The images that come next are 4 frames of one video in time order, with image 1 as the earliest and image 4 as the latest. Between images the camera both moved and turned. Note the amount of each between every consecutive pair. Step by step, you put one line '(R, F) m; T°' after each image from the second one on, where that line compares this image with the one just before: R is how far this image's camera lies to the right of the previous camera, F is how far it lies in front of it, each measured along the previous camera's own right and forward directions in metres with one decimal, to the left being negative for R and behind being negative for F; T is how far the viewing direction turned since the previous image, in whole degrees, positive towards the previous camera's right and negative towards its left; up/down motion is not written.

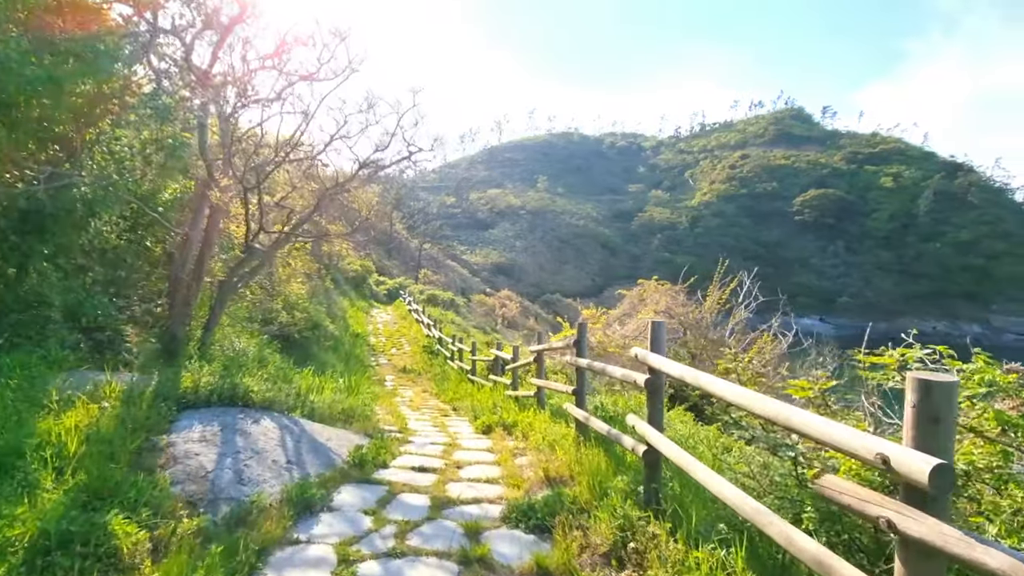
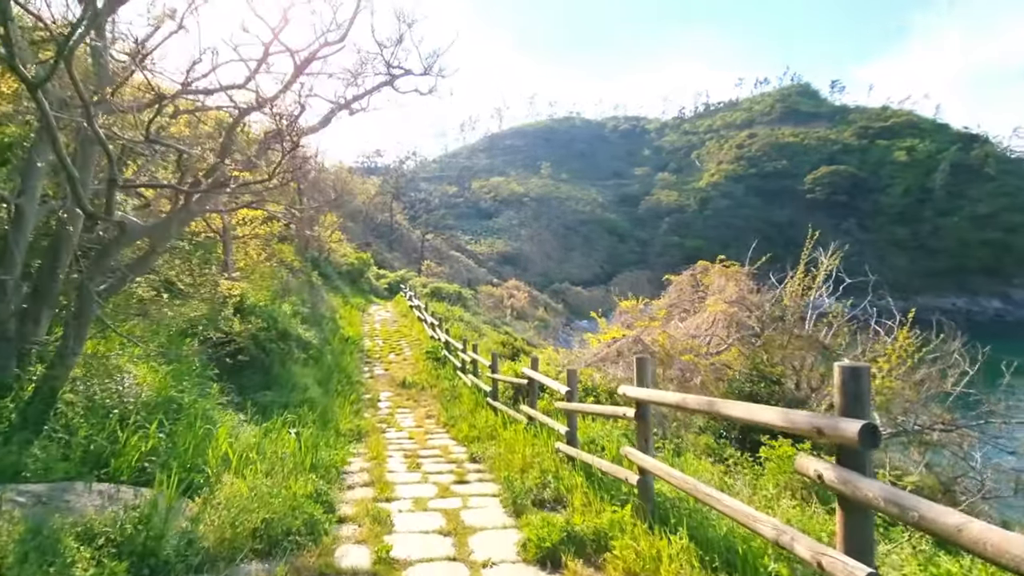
(-0.4, +2.5) m; -1°
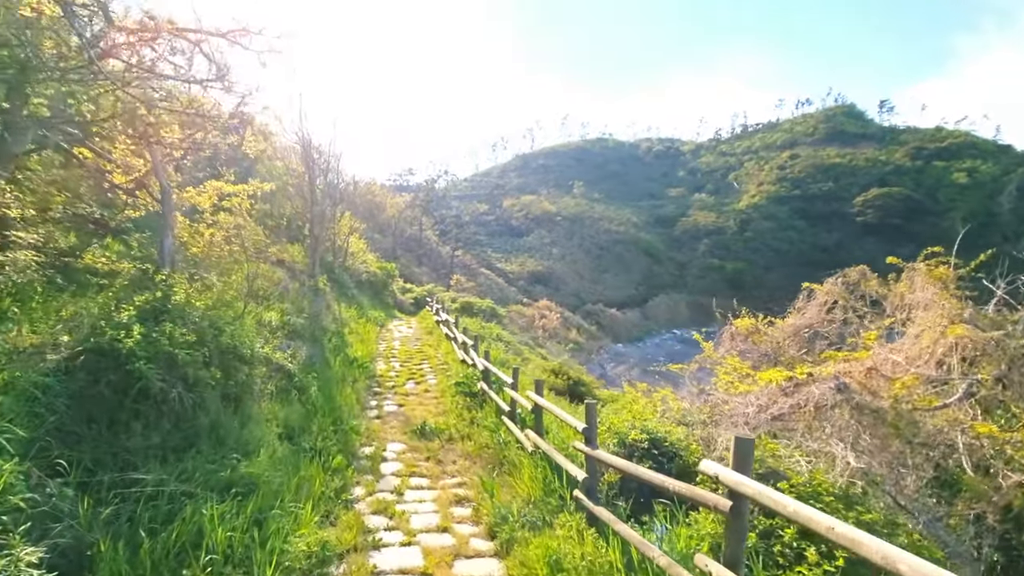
(-0.6, +3.2) m; -3°
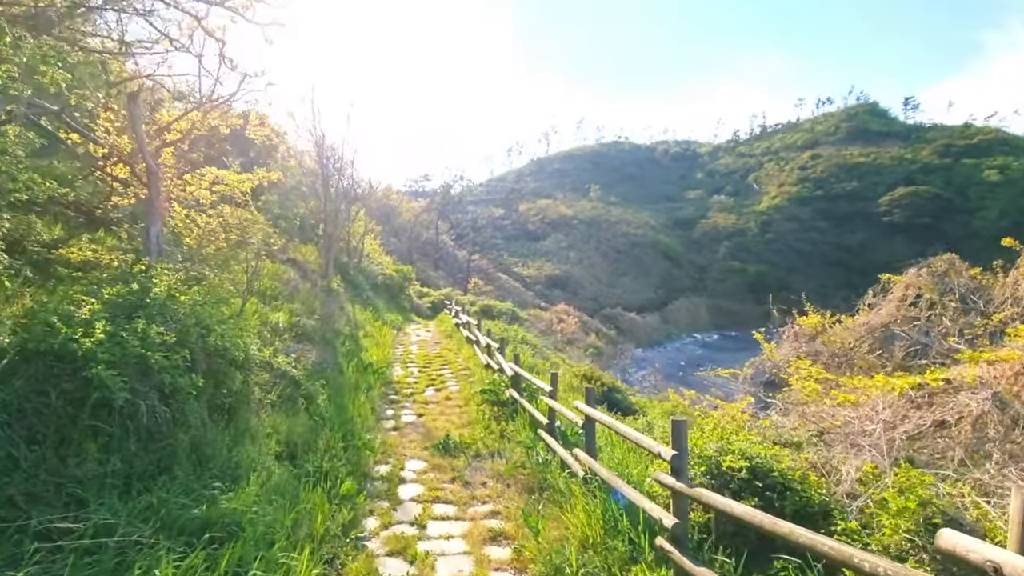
(-0.2, +0.9) m; -2°
